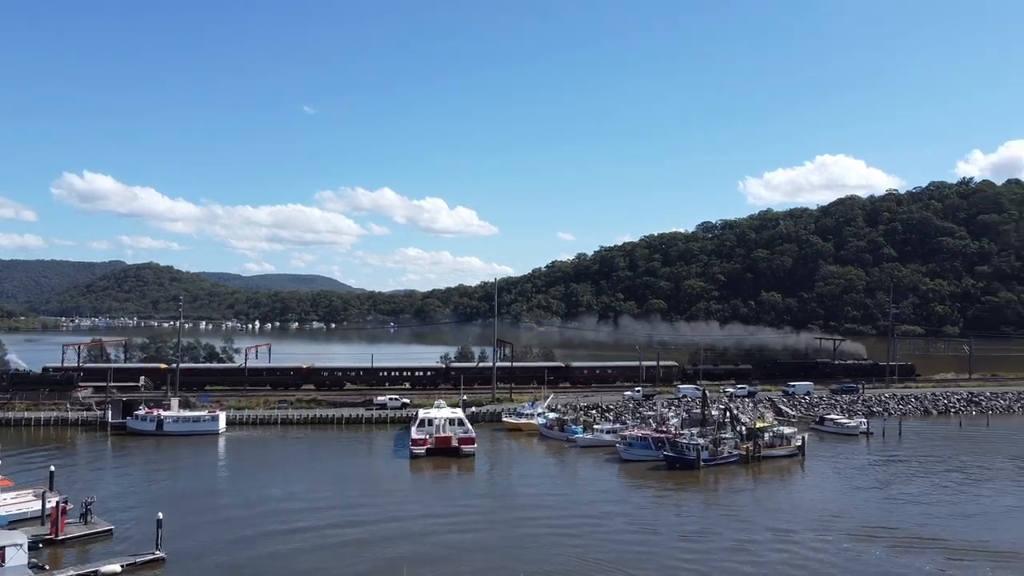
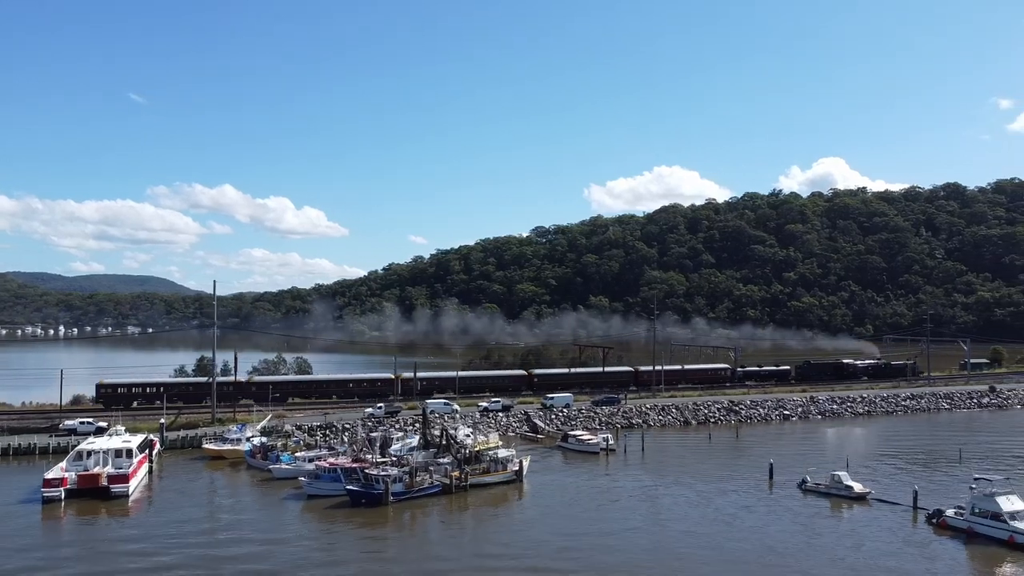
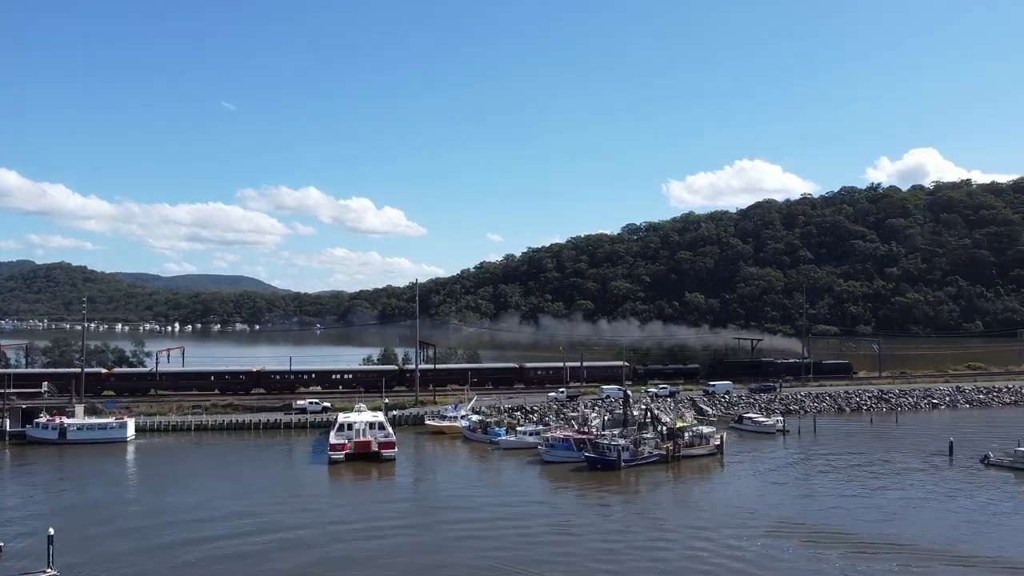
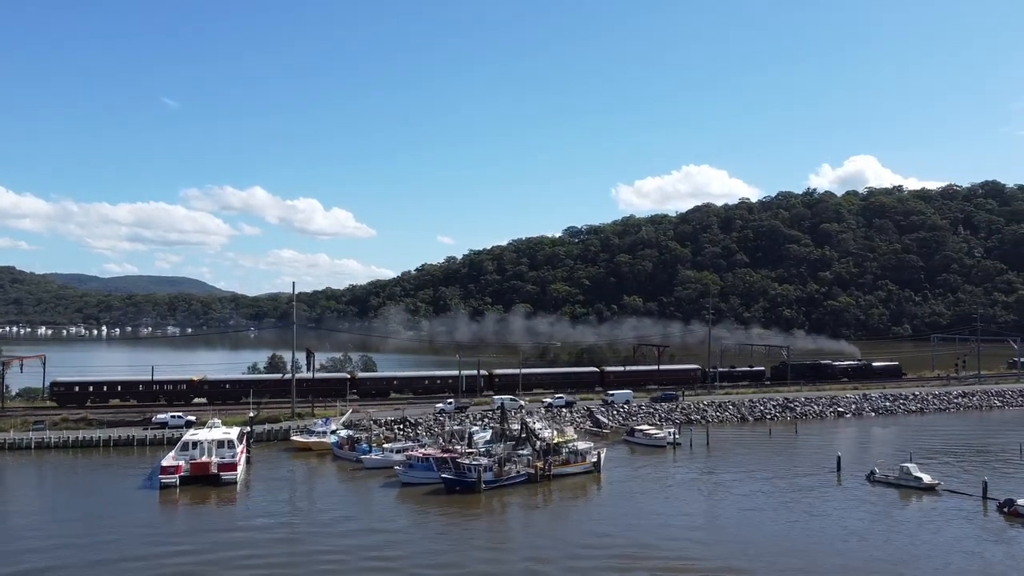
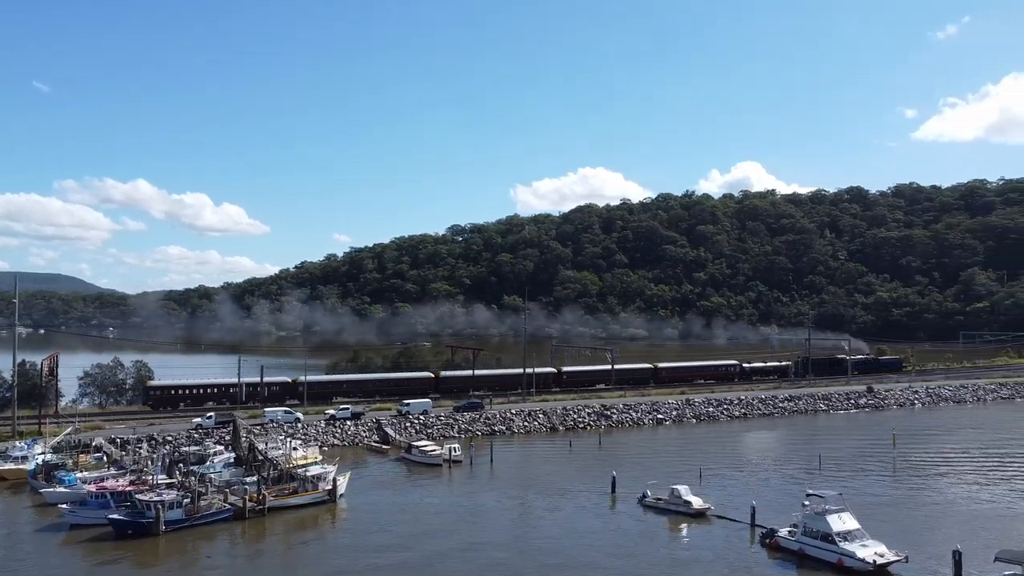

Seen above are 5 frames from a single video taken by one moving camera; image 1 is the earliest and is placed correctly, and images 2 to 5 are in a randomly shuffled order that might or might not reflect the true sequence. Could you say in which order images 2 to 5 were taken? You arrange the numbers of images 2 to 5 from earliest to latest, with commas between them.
3, 4, 2, 5
